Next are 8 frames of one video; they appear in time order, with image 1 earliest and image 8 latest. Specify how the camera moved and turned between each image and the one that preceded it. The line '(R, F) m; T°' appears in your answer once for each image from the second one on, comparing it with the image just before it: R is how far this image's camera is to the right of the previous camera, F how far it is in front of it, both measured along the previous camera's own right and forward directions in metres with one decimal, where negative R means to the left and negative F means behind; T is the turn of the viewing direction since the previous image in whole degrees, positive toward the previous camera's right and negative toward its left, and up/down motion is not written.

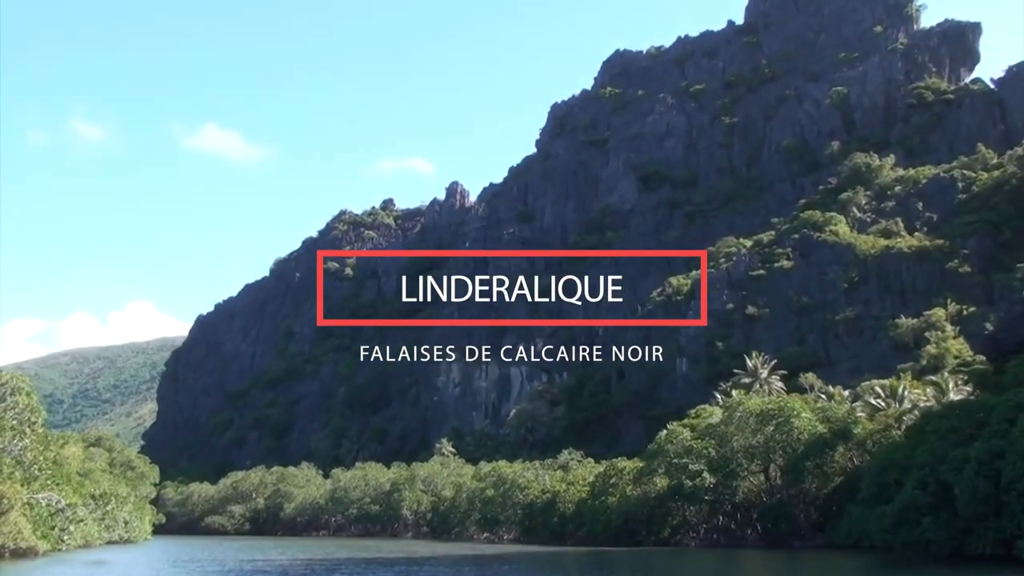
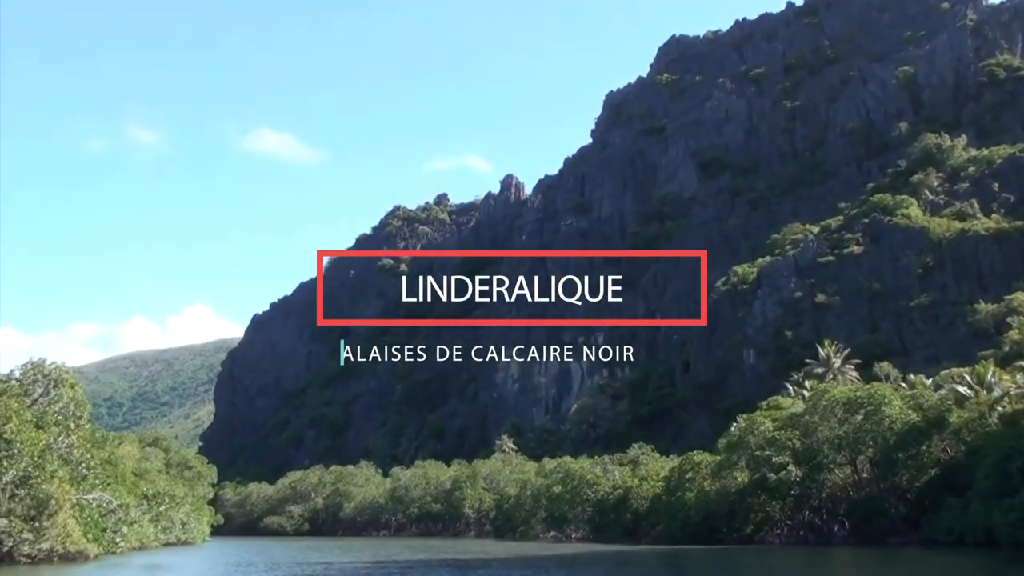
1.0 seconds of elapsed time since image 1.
(-1.0, +3.7) m; -2°
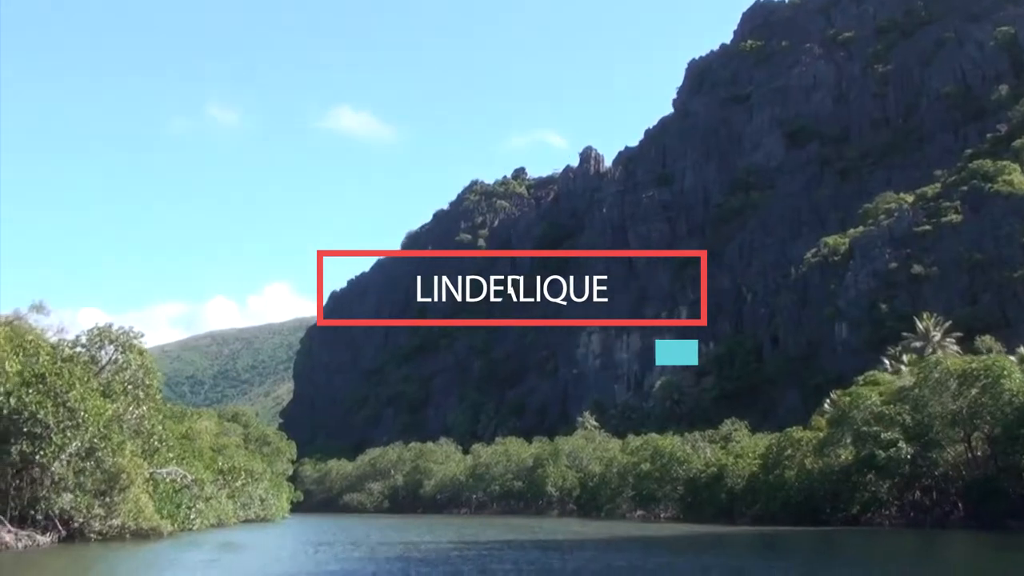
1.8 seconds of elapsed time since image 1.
(-0.7, +3.3) m; -4°
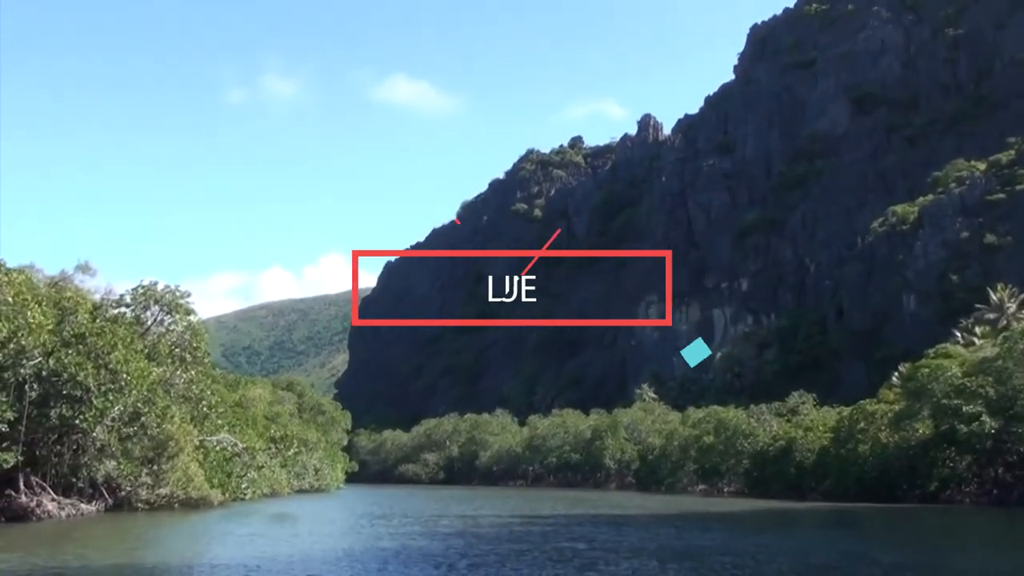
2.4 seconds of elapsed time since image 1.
(-0.4, +2.4) m; -3°
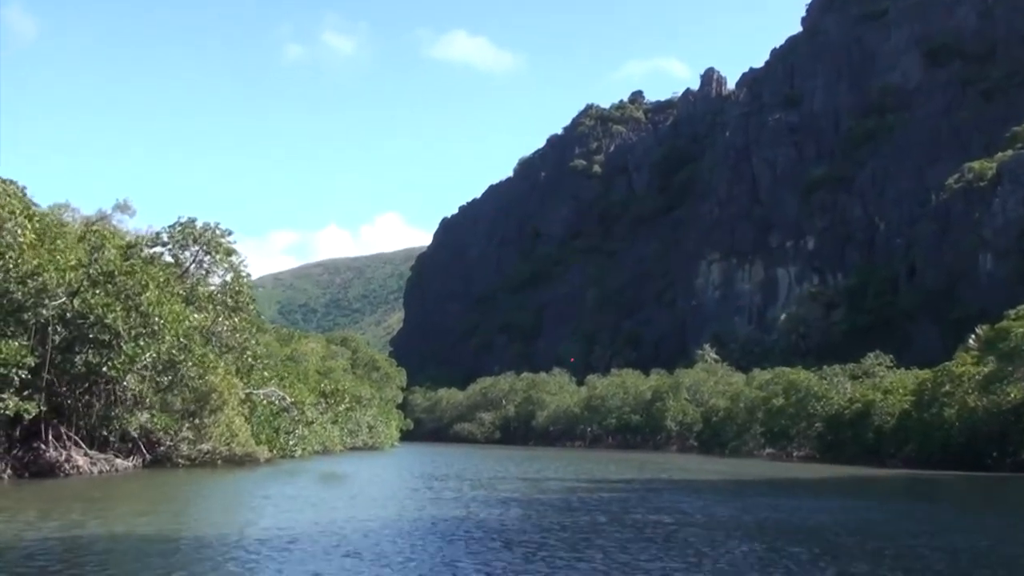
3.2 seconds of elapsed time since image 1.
(-0.5, +3.3) m; -3°
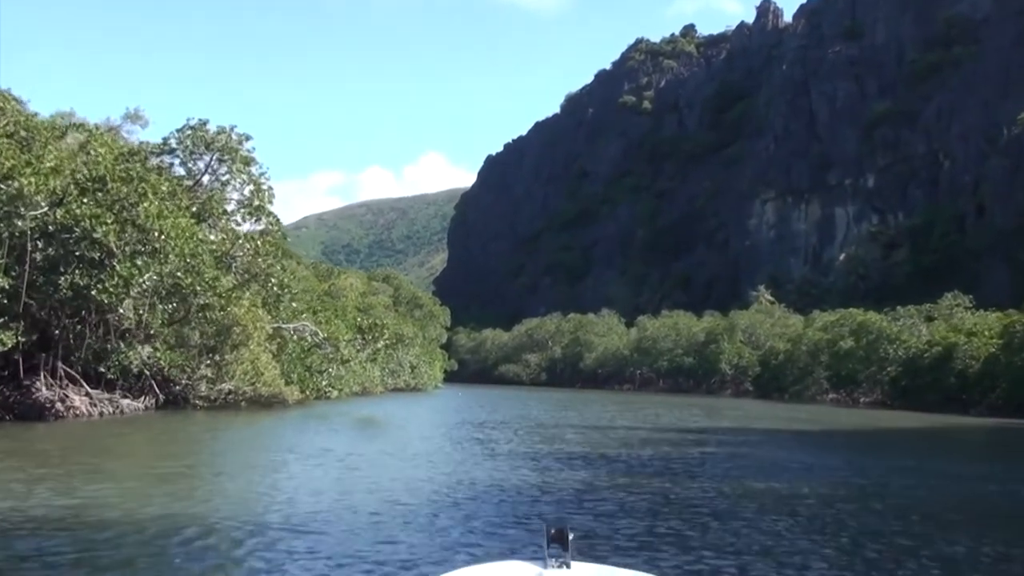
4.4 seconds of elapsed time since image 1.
(-0.5, +4.6) m; -2°
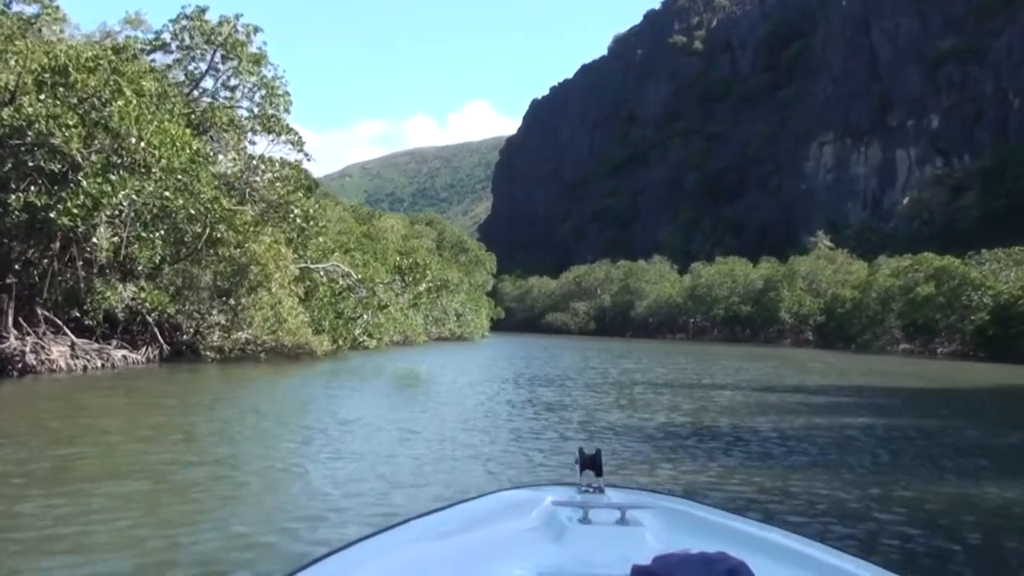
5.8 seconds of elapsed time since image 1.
(-0.5, +4.8) m; -2°
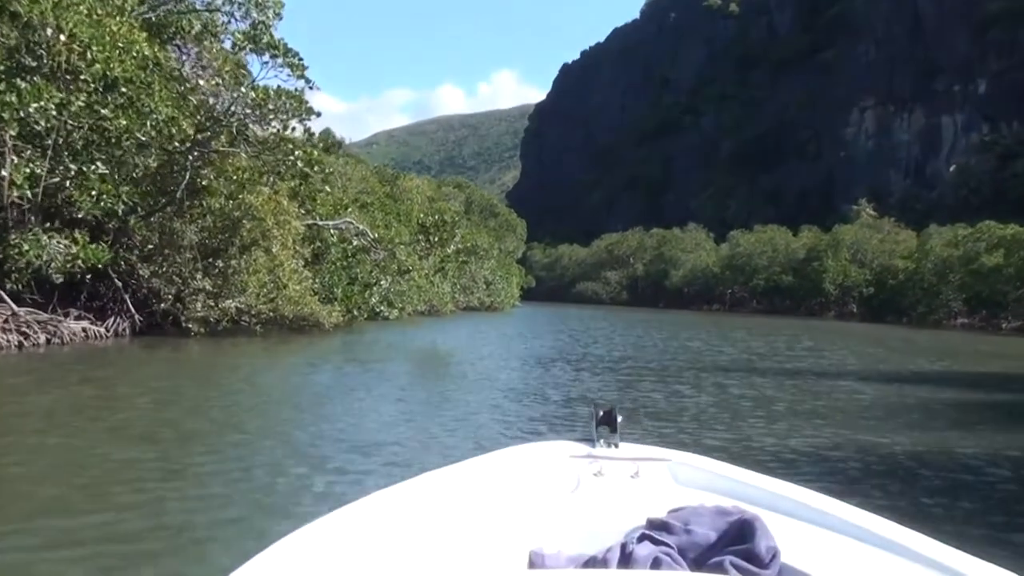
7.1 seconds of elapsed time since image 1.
(-0.4, +4.7) m; -1°
